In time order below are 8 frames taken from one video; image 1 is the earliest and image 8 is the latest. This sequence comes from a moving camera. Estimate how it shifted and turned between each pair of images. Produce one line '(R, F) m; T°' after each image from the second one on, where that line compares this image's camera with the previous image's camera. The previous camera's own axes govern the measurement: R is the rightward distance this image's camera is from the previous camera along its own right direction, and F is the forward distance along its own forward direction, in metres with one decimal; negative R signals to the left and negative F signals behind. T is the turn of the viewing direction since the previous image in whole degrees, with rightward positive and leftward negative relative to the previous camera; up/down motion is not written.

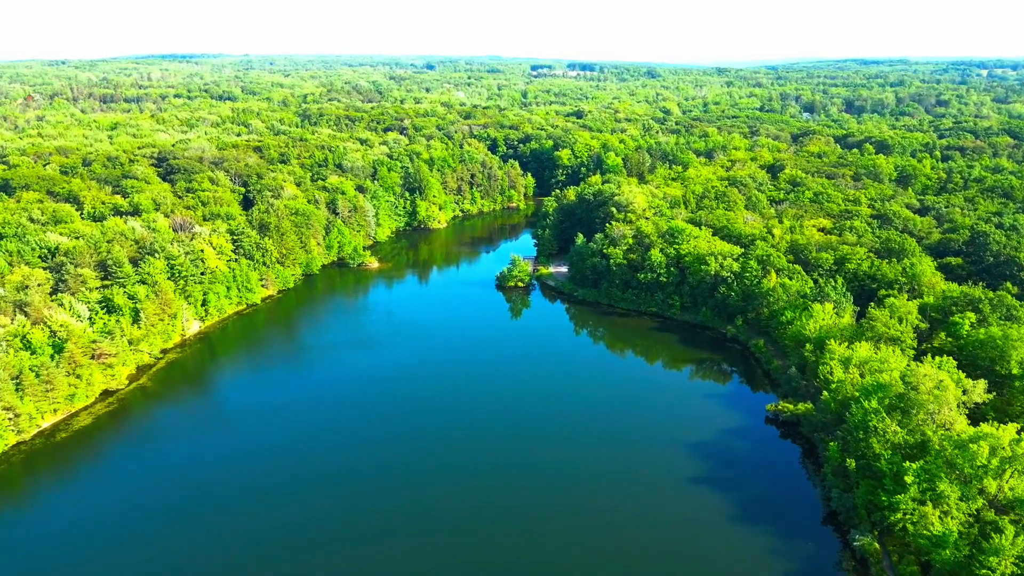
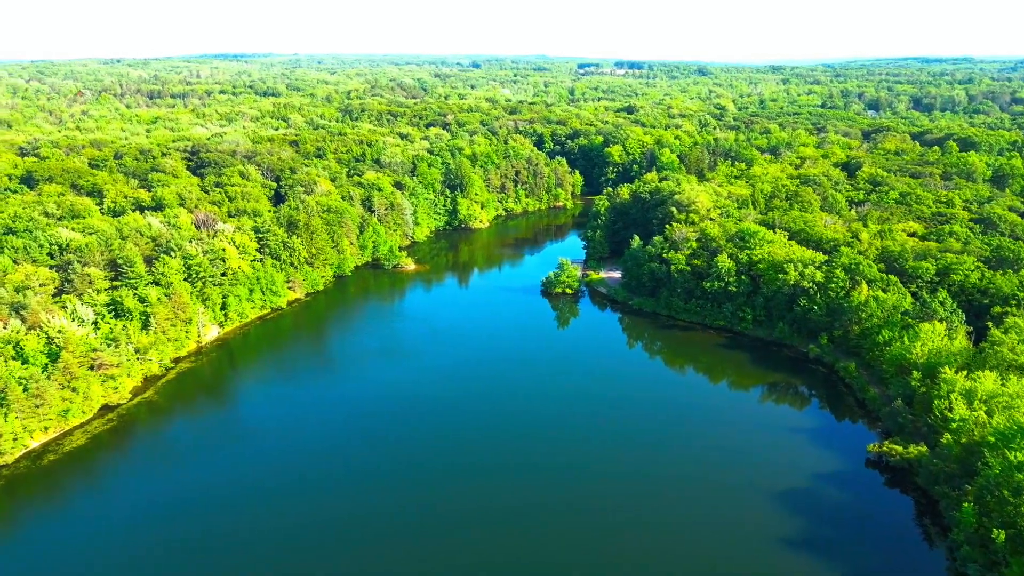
(-0.6, +7.9) m; -3°
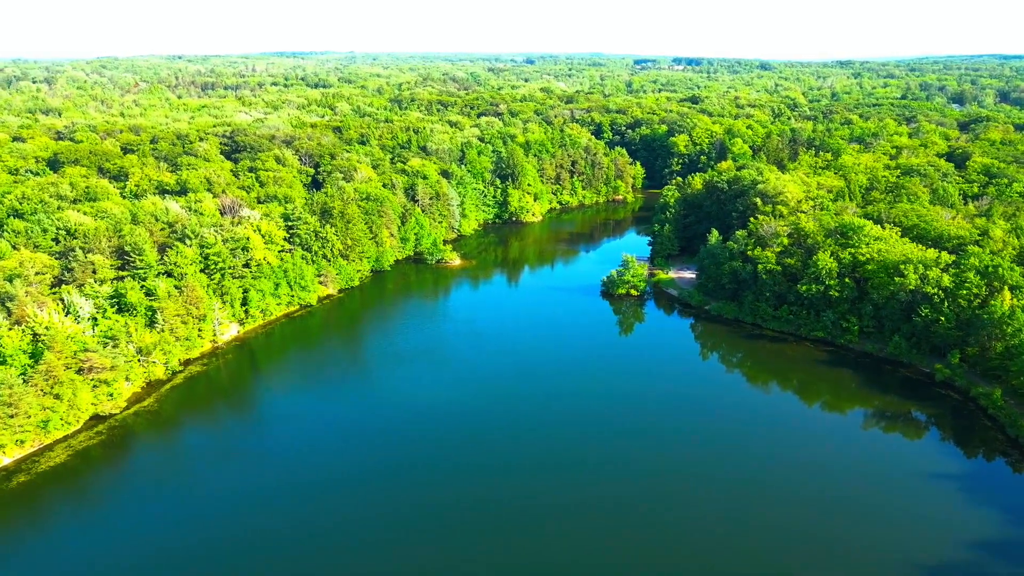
(-0.8, +9.2) m; -4°
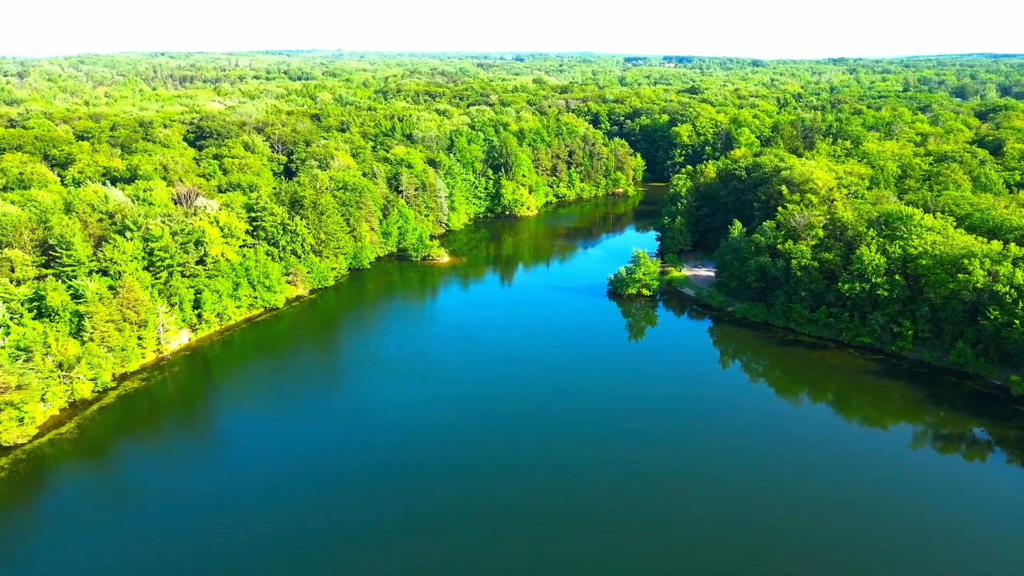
(-0.5, +8.2) m; +1°
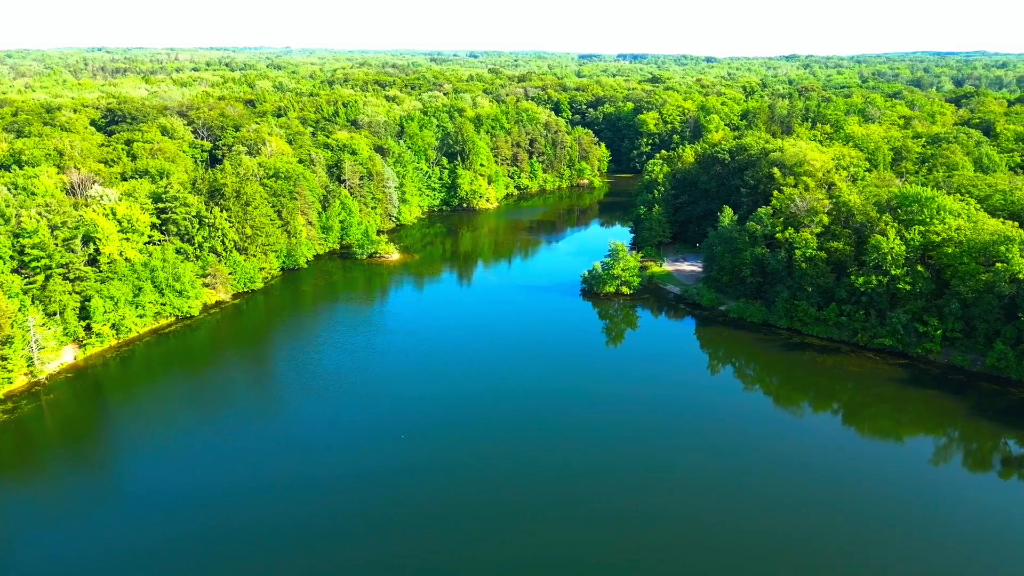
(-0.2, +8.2) m; +3°
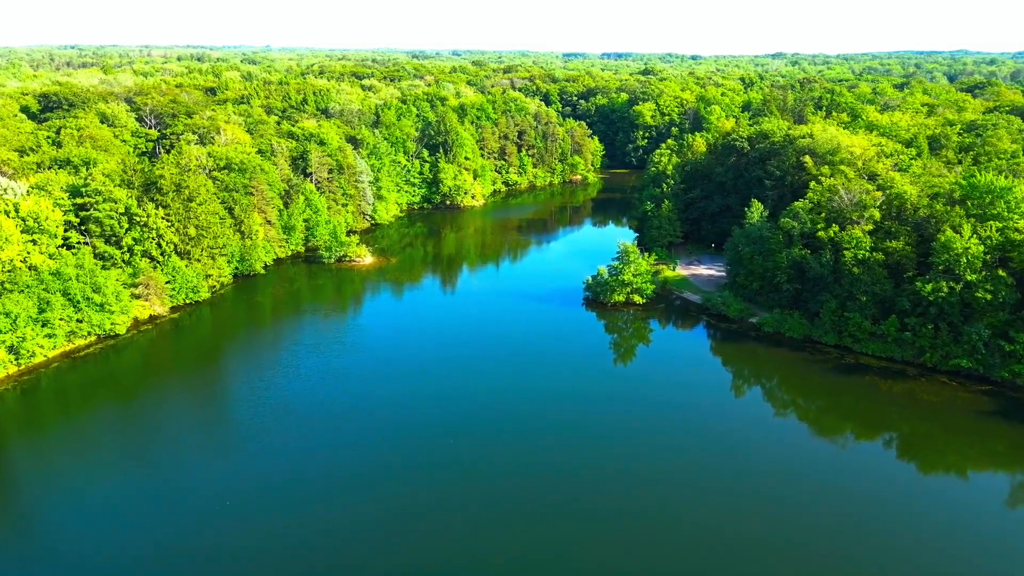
(-0.4, +8.0) m; +1°
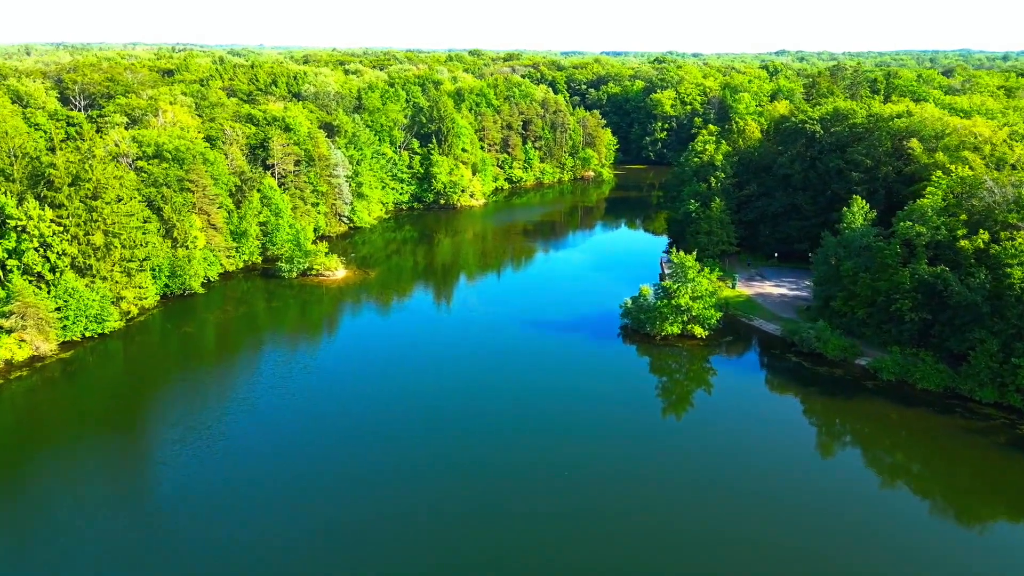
(-0.9, +11.6) m; 0°
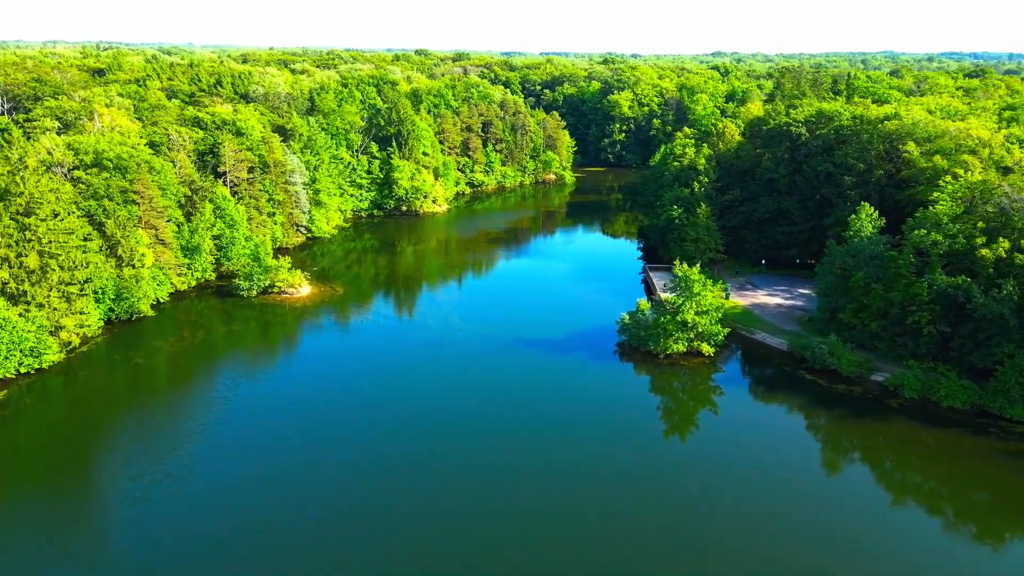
(-2.1, +2.7) m; +5°
